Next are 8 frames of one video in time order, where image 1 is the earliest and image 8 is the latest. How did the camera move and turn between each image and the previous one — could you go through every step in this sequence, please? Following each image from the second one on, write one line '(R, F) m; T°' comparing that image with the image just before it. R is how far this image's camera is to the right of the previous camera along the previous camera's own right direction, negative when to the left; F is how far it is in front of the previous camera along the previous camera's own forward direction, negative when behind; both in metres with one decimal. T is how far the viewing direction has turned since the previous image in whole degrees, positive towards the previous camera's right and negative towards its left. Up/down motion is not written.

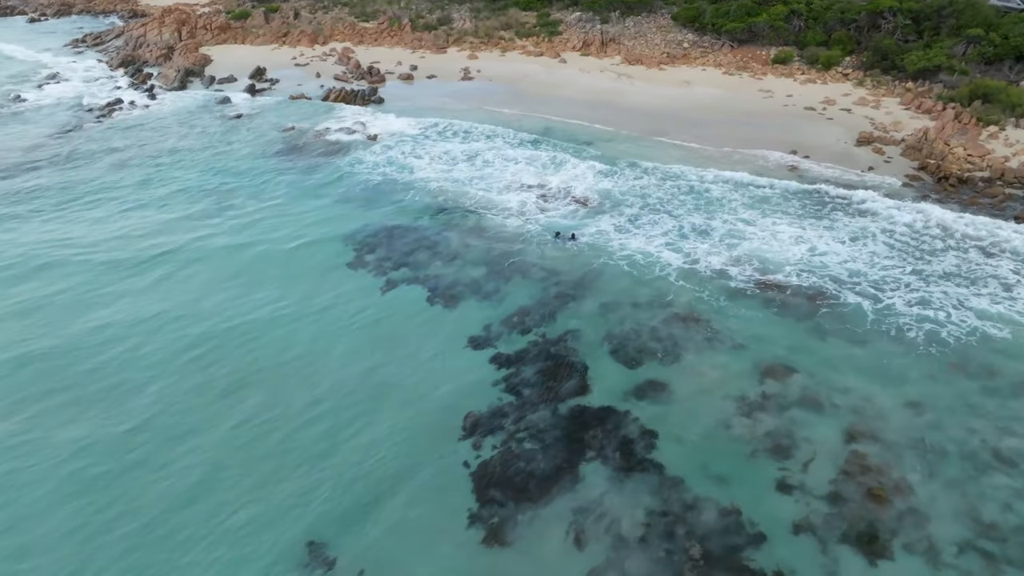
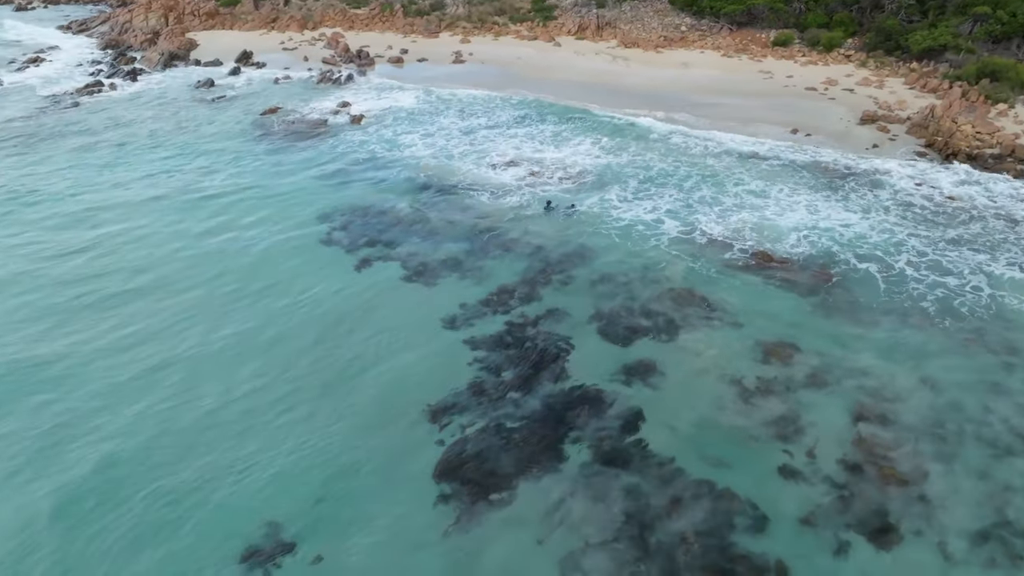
(+0.3, +0.8) m; 0°
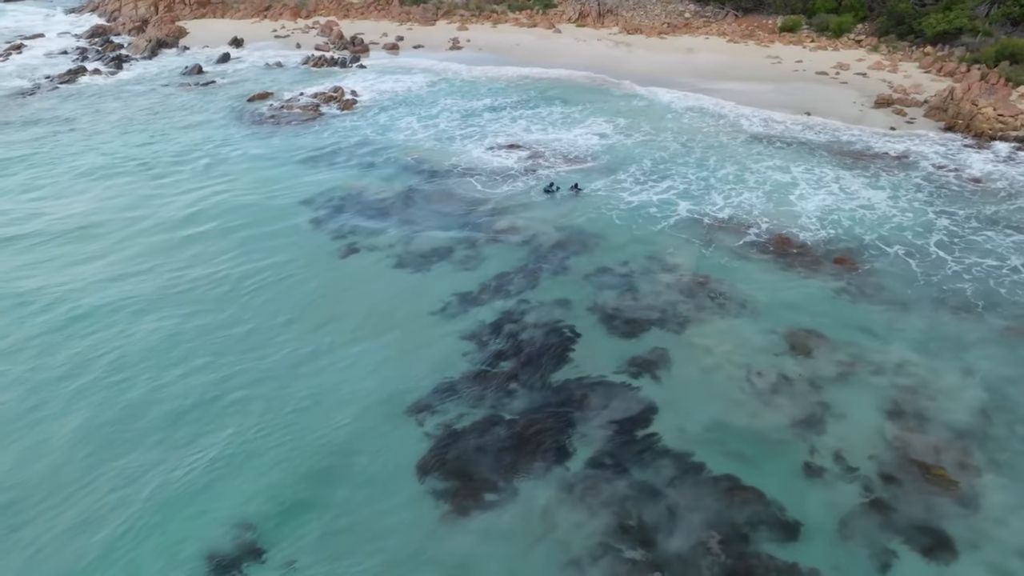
(0.0, +0.9) m; 0°
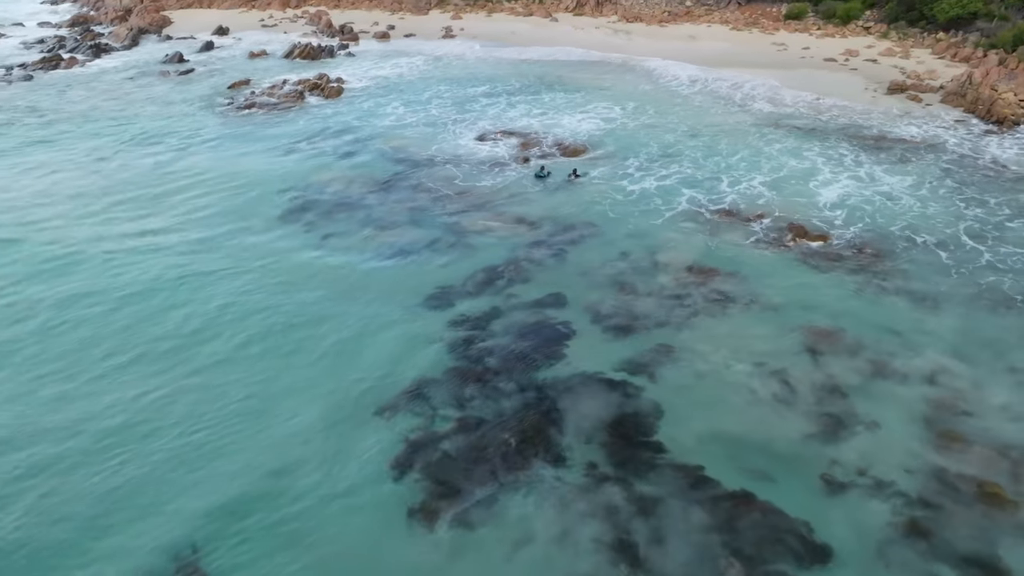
(+0.1, +1.0) m; 0°
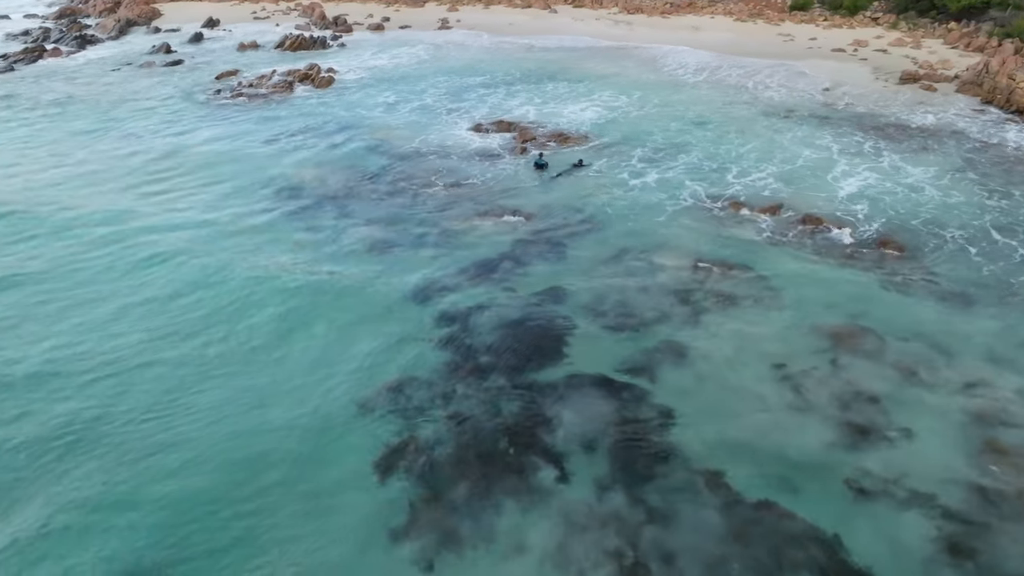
(0.0, +0.7) m; 0°
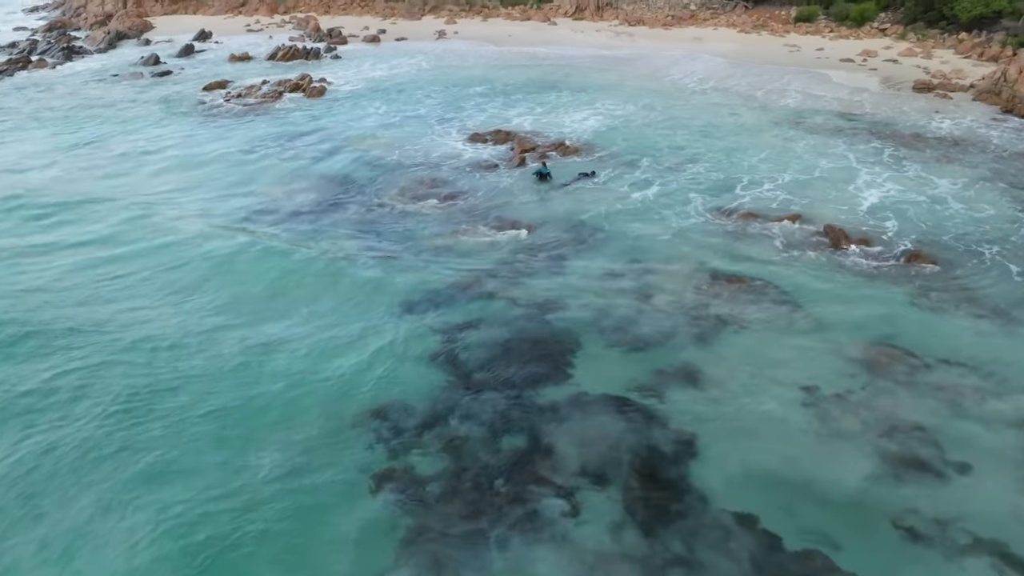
(0.0, +0.8) m; 0°
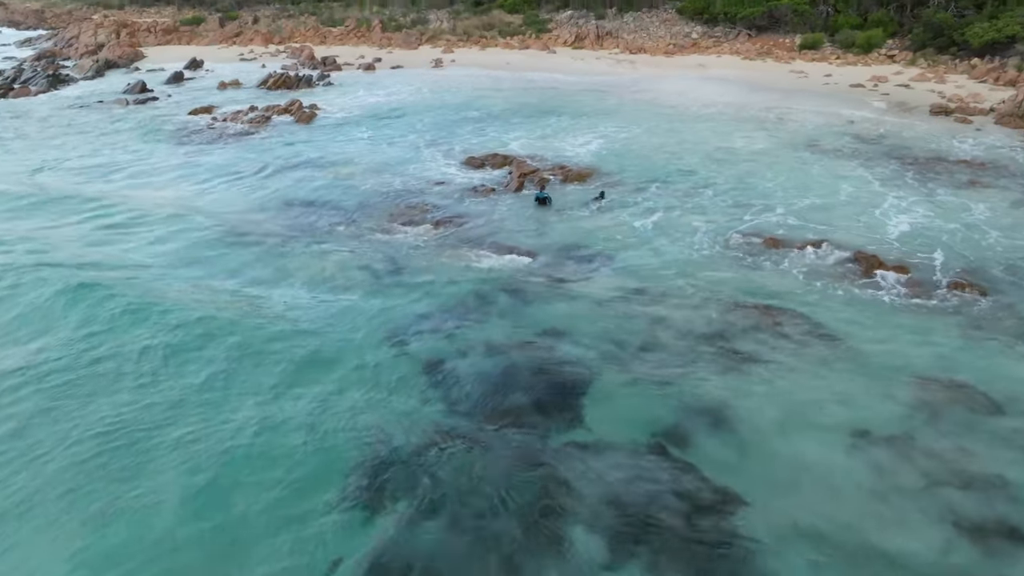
(0.0, +1.0) m; 0°
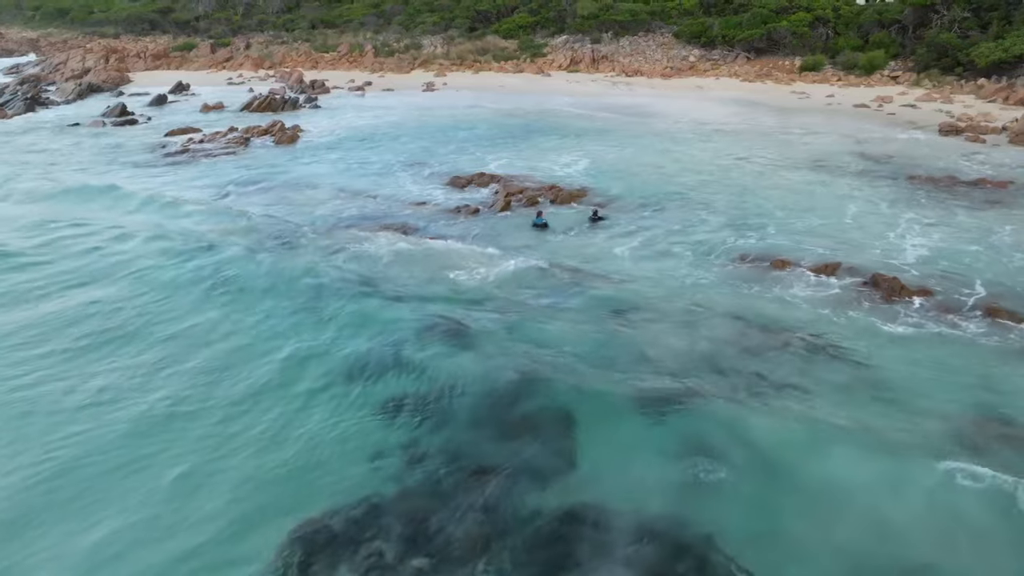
(+0.2, +0.9) m; 0°
